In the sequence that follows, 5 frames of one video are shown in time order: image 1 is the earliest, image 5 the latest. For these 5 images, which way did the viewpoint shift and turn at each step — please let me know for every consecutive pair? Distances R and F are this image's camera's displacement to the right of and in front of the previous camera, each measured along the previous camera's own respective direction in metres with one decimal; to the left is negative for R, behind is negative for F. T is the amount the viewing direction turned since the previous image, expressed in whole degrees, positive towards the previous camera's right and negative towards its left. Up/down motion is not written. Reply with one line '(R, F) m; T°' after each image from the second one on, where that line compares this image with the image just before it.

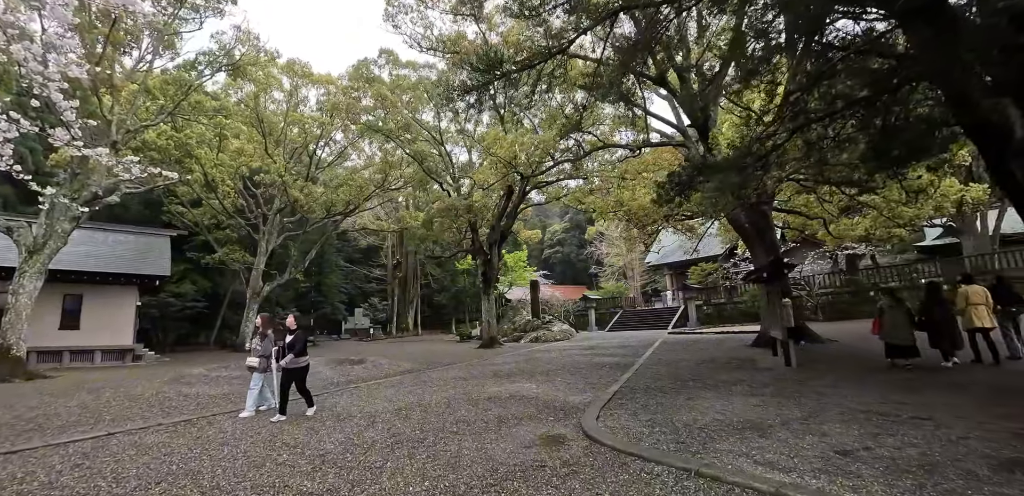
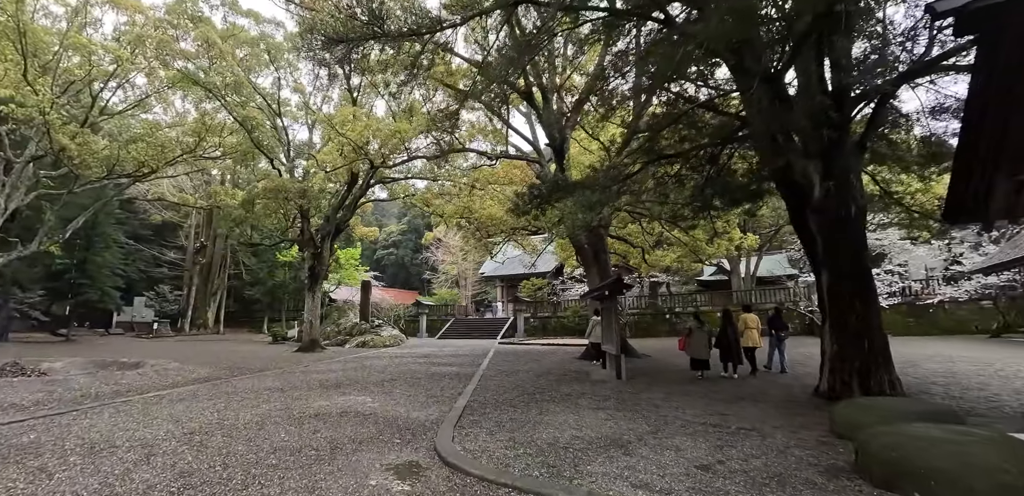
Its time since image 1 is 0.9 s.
(-0.2, +0.4) m; +21°
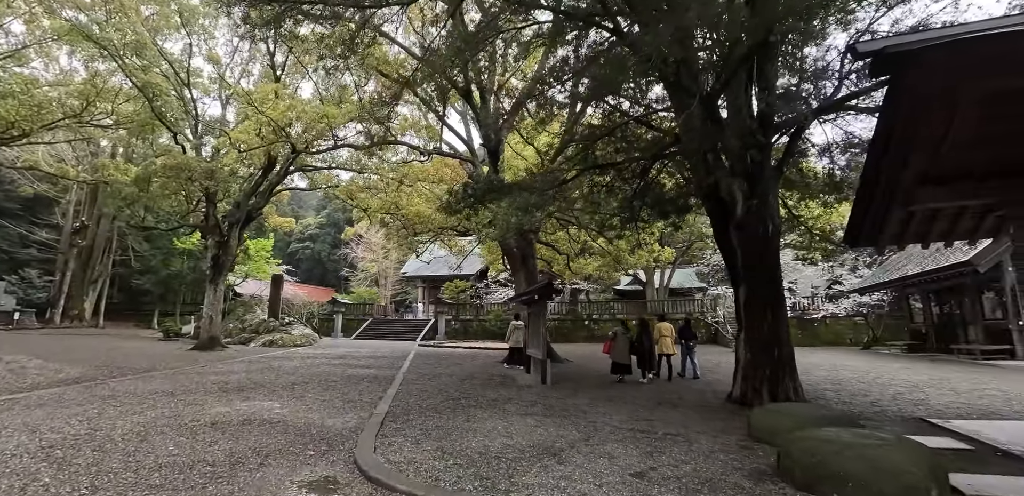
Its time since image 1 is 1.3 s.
(-0.1, +0.1) m; +9°
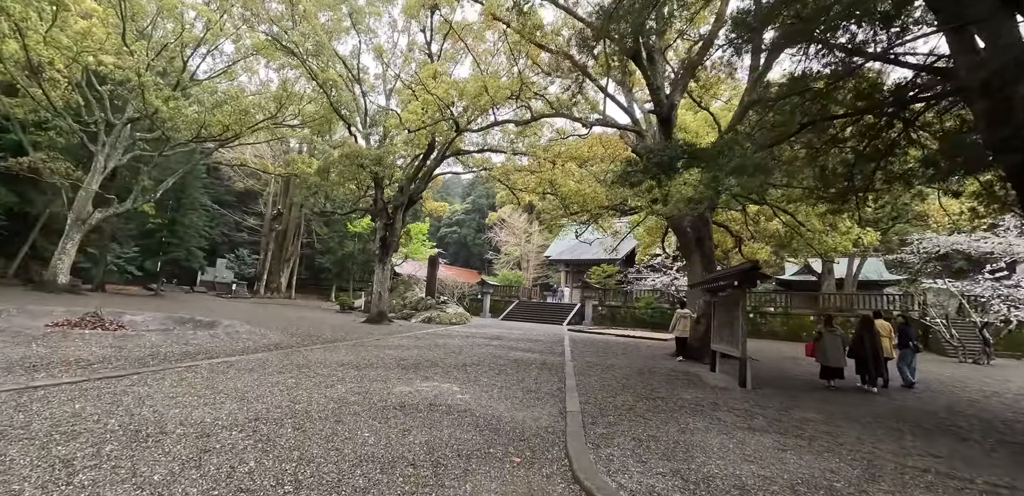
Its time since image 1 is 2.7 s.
(-0.7, +0.7) m; -17°
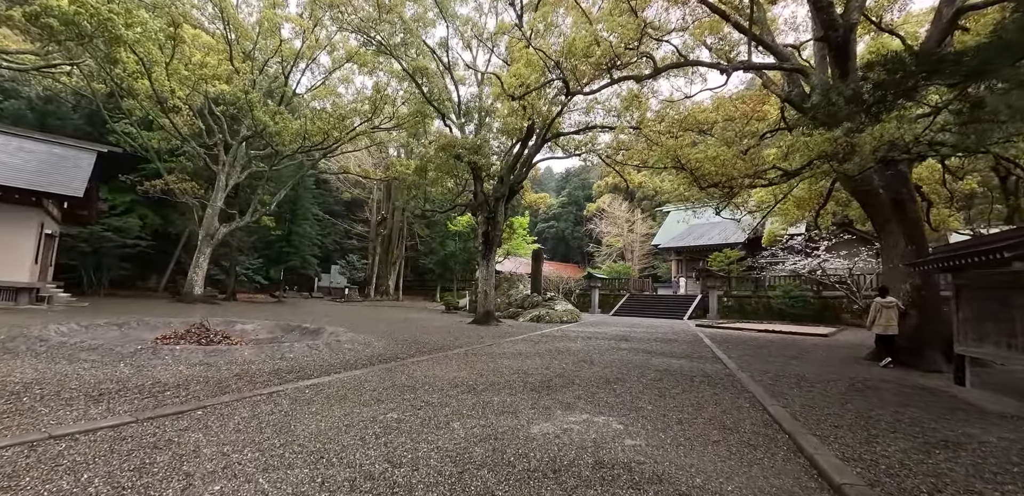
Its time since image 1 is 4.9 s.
(-0.6, +1.2) m; -12°
